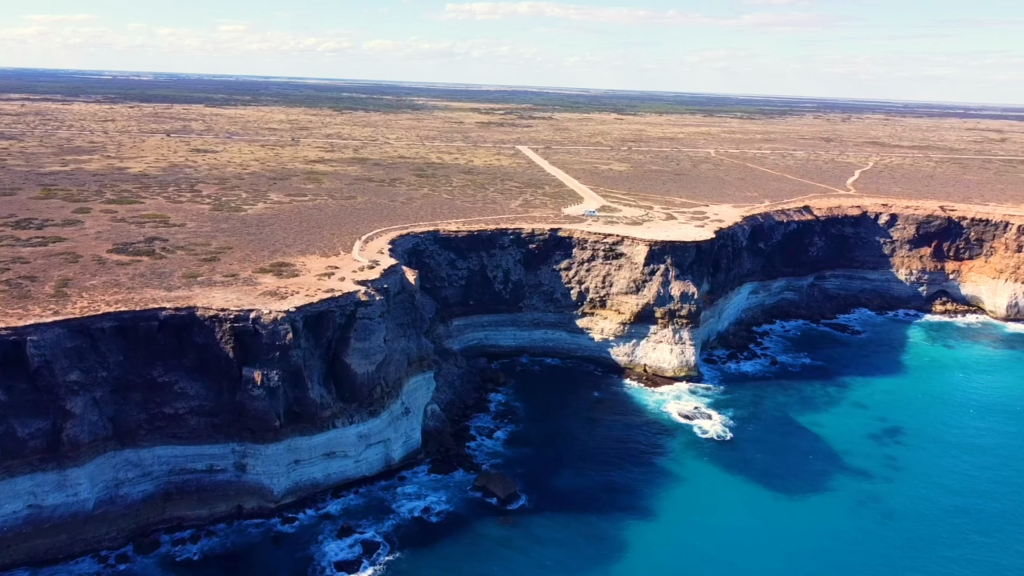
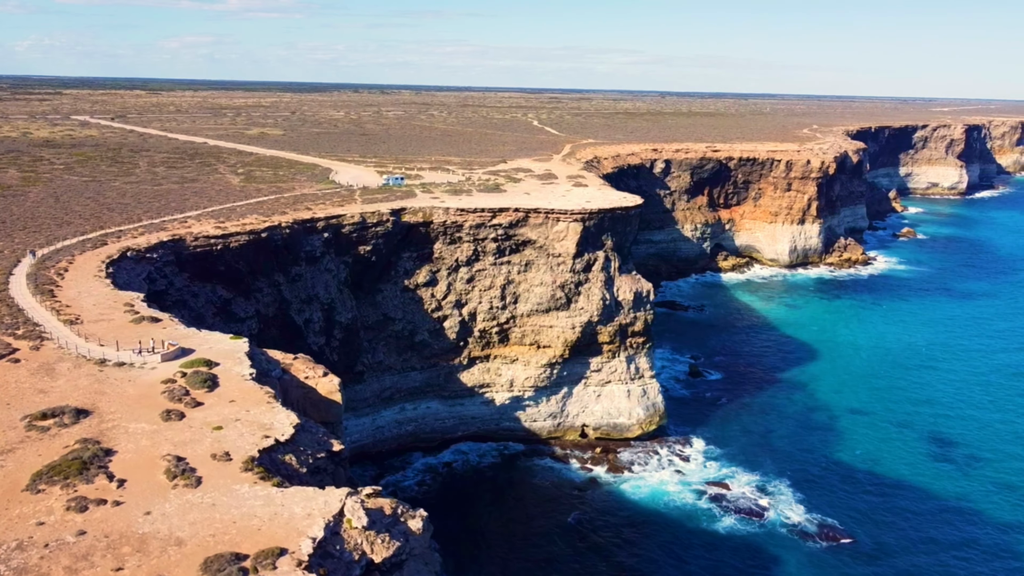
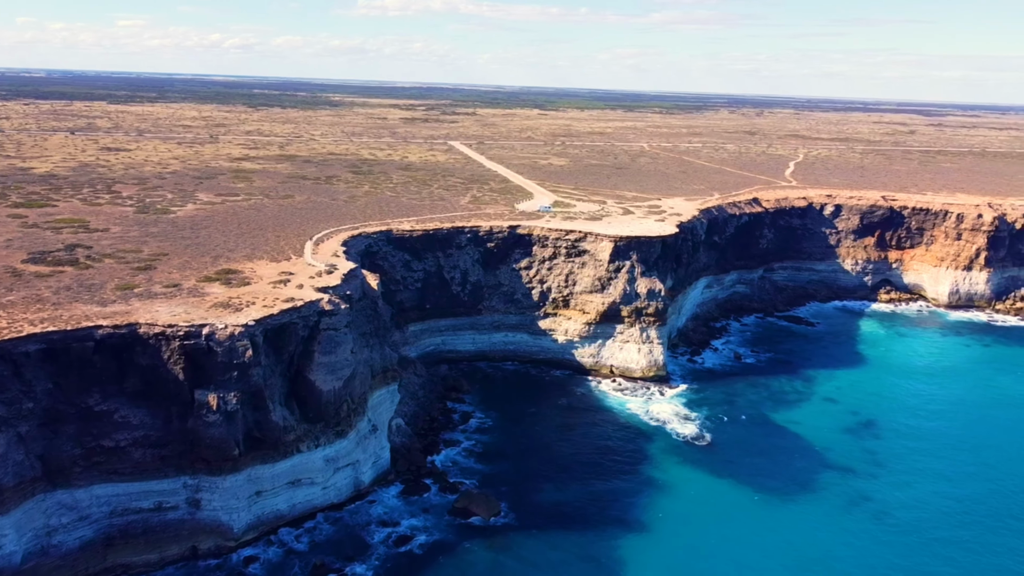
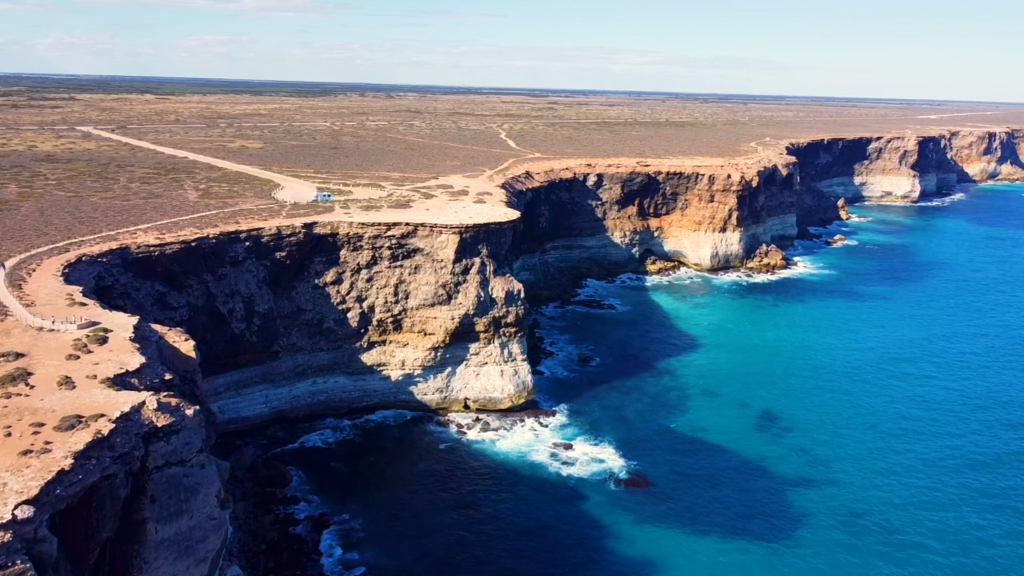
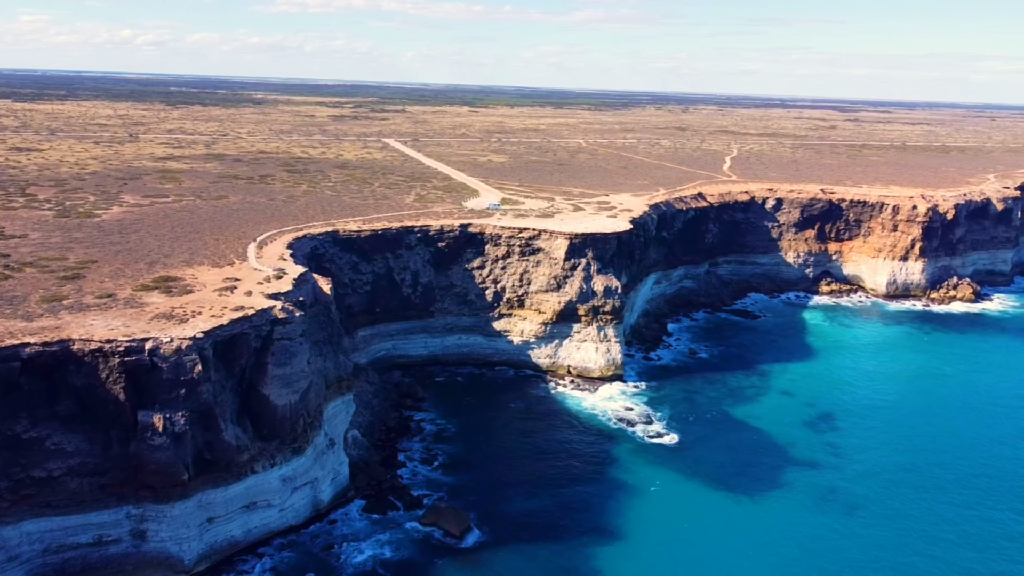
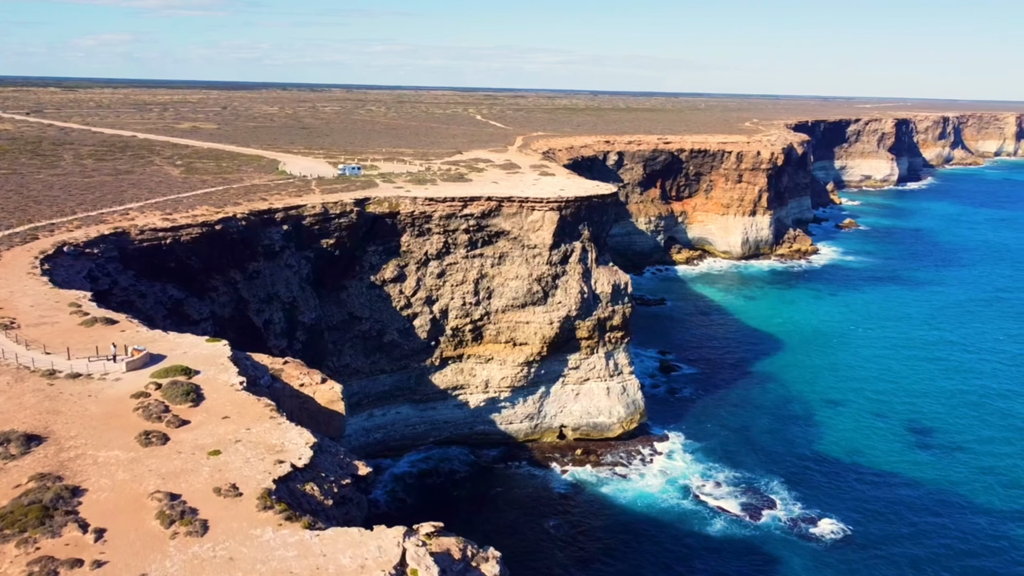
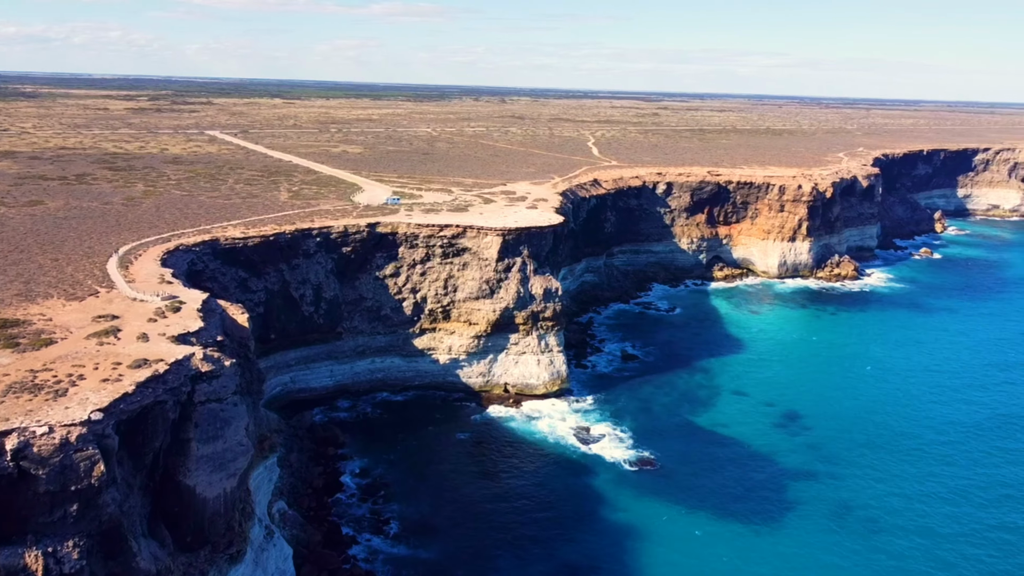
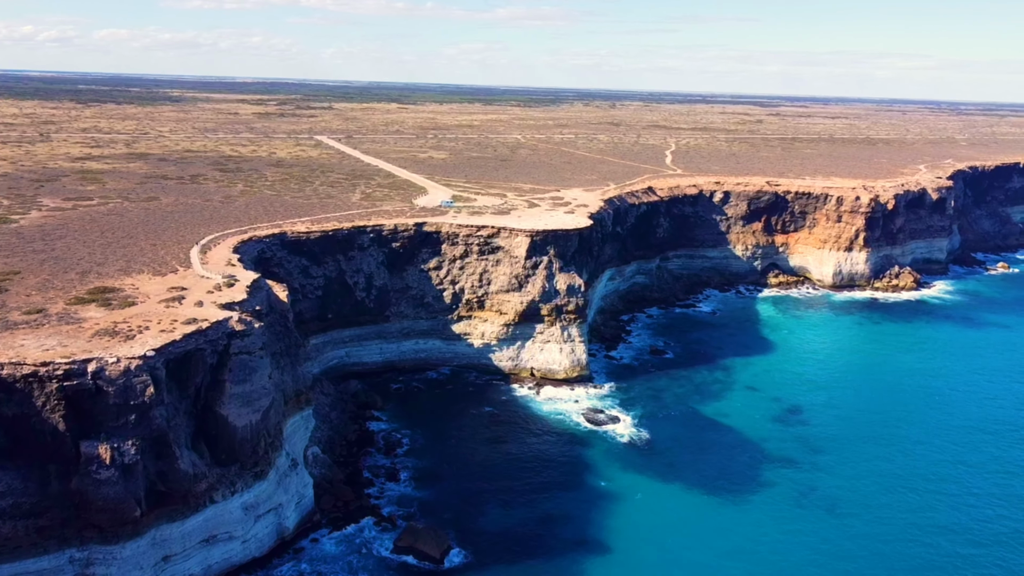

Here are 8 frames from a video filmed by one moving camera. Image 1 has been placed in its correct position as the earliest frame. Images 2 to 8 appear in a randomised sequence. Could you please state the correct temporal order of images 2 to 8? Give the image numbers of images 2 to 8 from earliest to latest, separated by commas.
3, 5, 8, 7, 4, 2, 6
